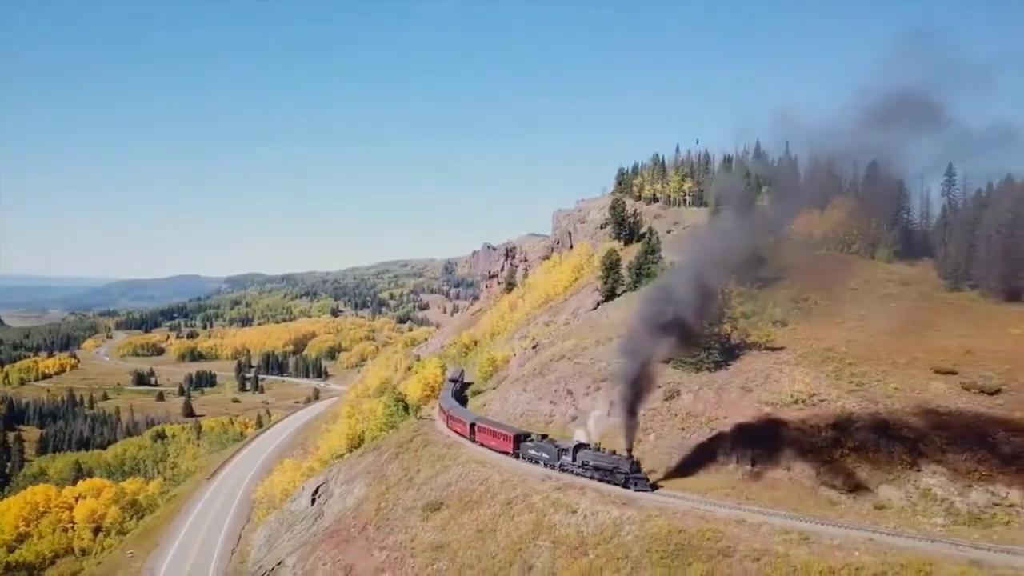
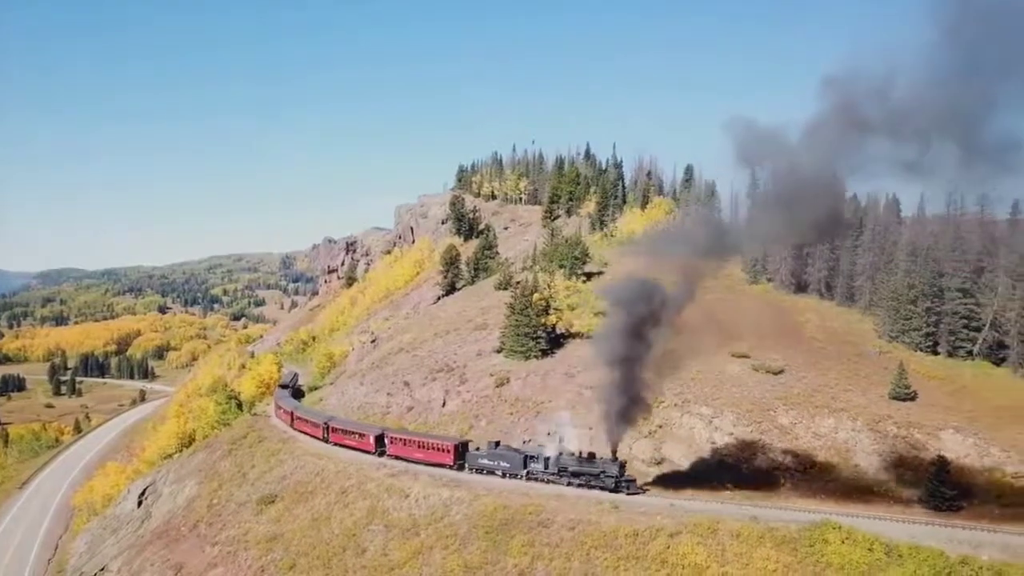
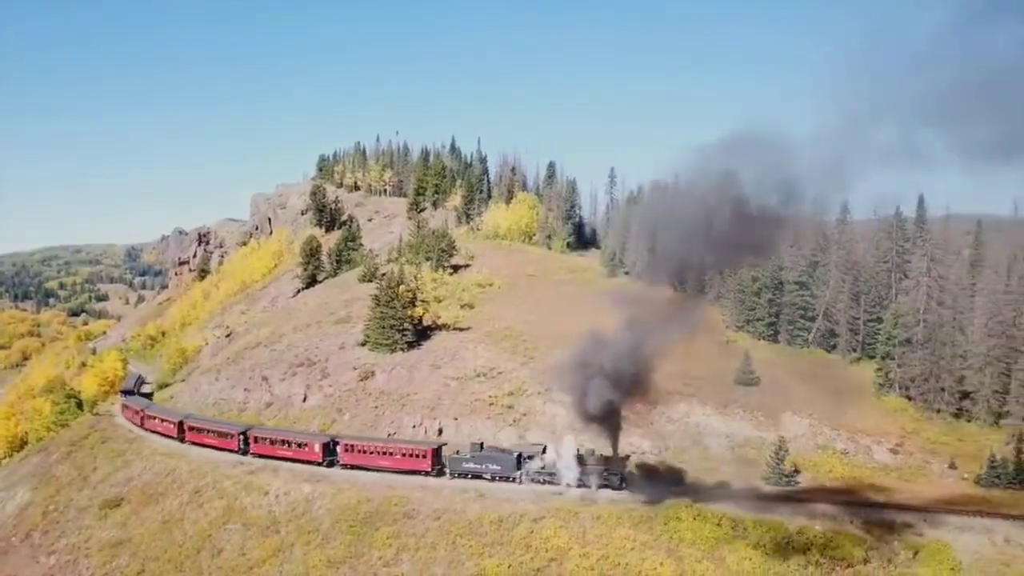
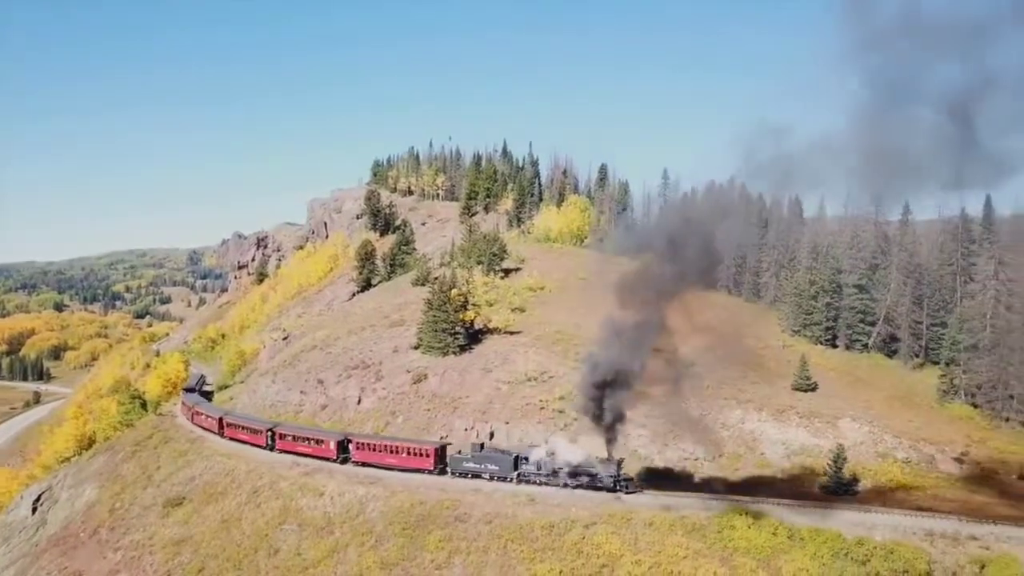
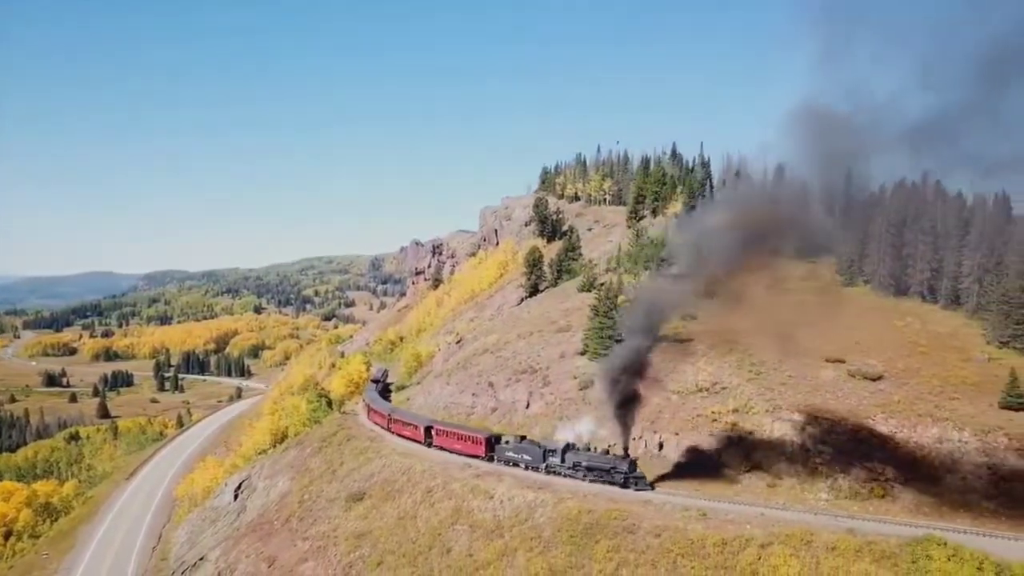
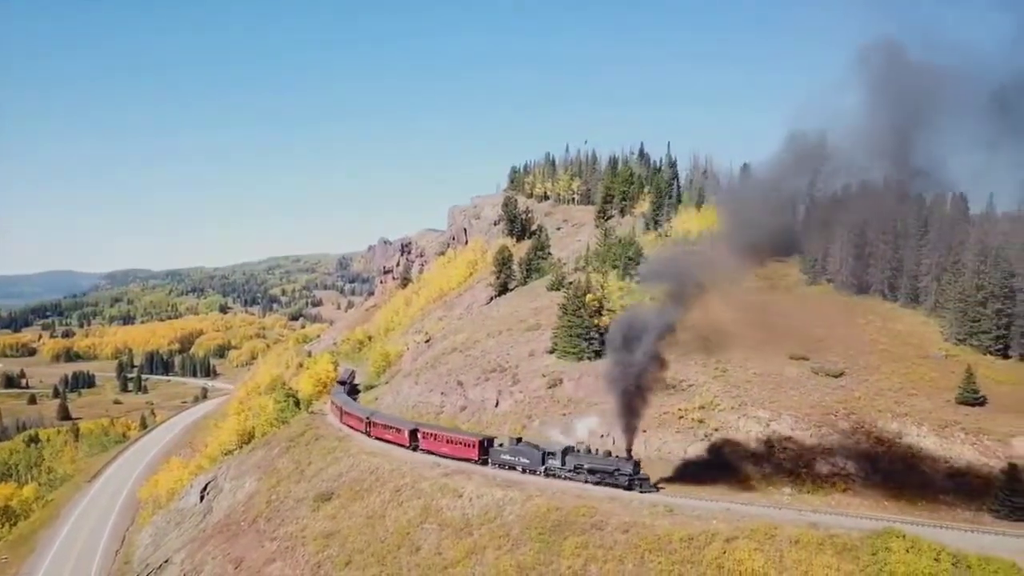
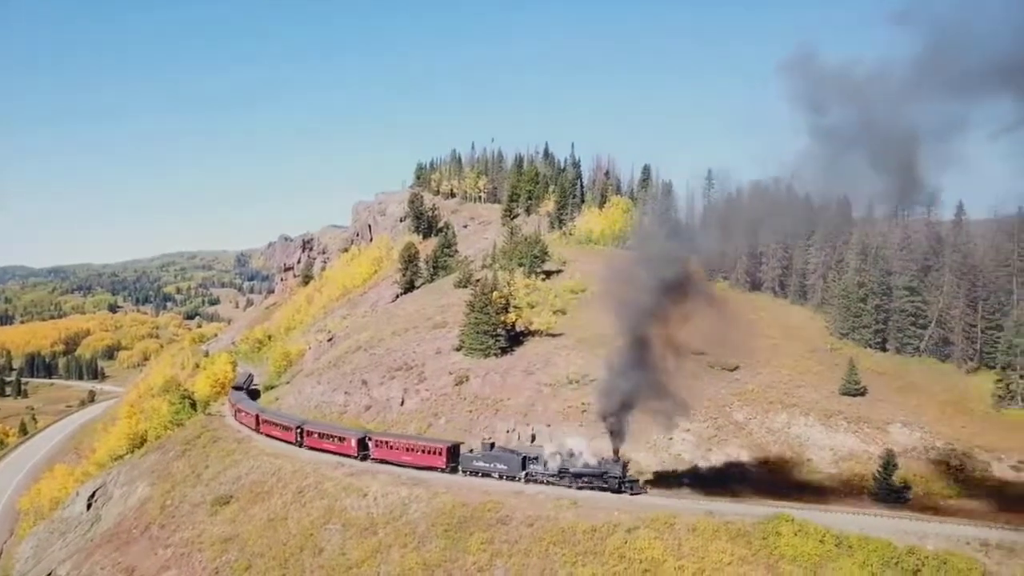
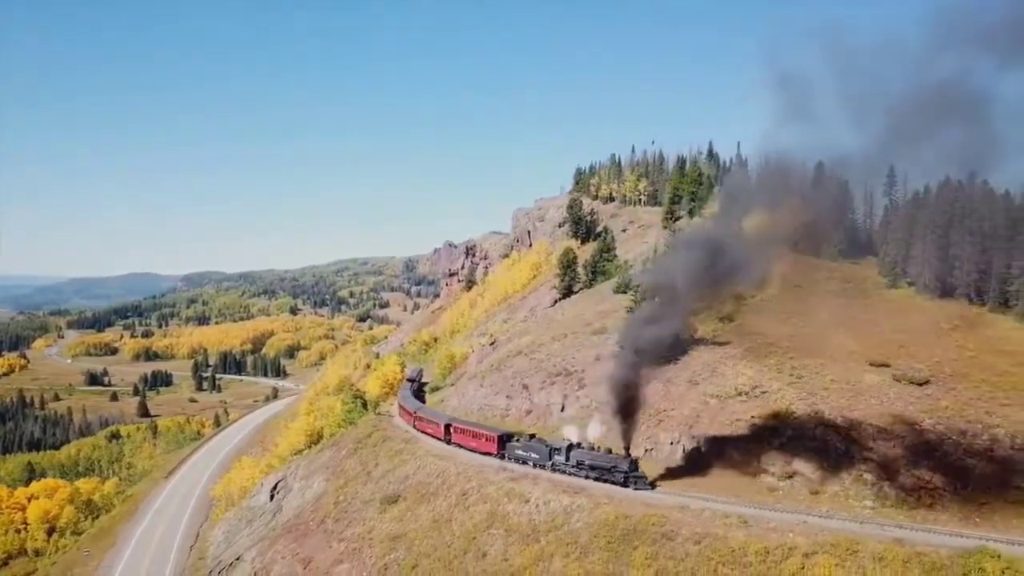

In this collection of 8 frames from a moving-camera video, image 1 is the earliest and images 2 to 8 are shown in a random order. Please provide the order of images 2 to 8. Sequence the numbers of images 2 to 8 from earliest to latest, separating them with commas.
8, 5, 6, 2, 7, 4, 3
